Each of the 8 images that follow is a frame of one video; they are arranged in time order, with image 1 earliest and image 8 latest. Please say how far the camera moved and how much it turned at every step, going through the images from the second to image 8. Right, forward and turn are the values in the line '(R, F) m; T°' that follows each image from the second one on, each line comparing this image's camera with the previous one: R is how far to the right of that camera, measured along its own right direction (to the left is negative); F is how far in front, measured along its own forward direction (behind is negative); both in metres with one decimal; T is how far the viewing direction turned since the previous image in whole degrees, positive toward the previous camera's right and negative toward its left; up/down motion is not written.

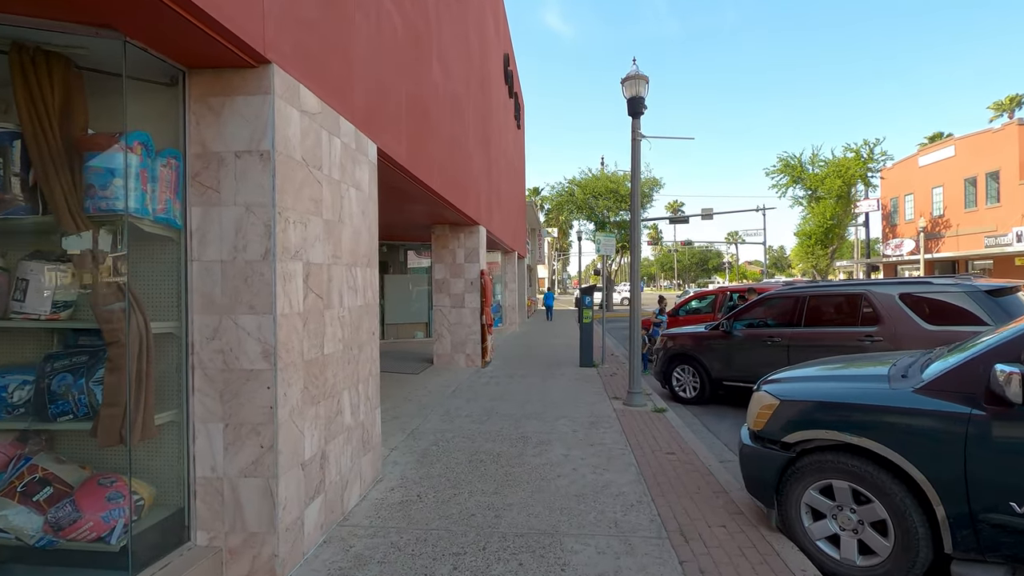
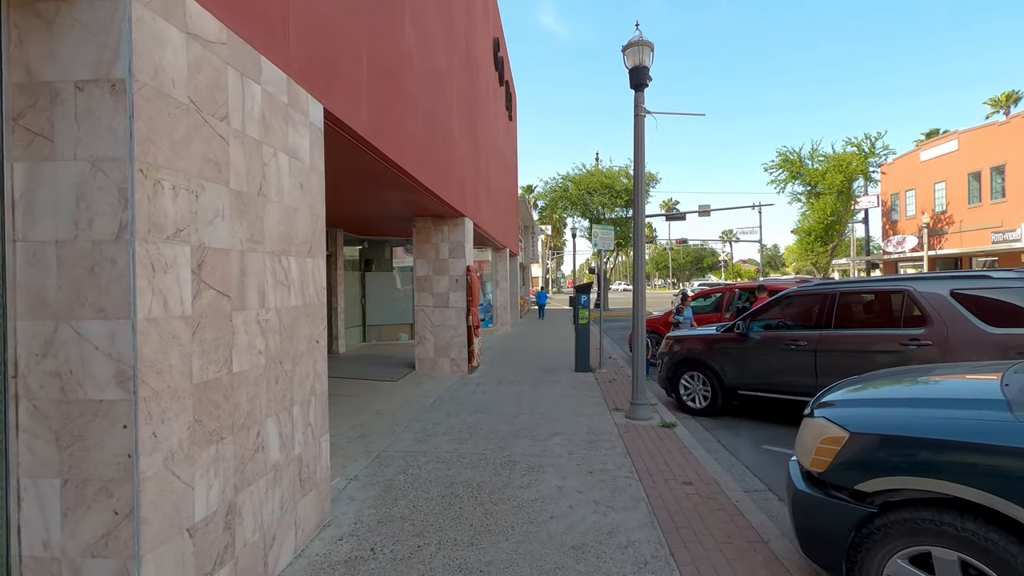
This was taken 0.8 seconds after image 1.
(+0.1, +1.1) m; +1°
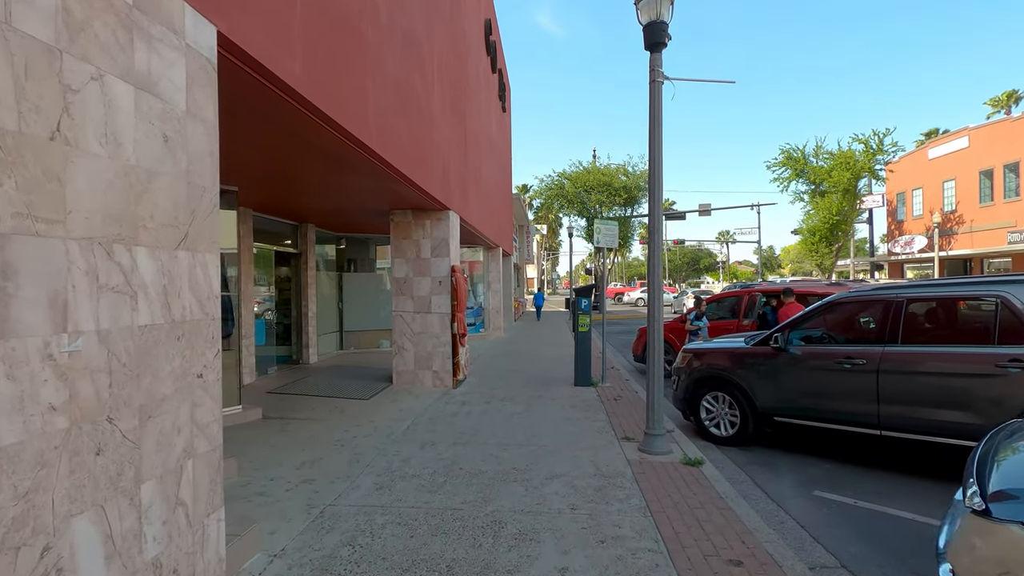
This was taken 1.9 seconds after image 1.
(+0.1, +1.4) m; +1°
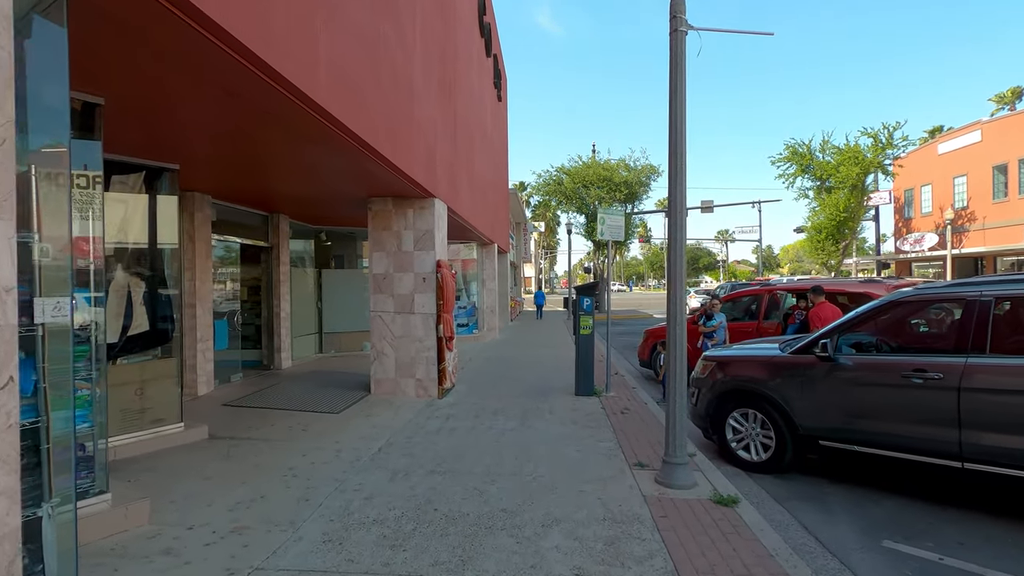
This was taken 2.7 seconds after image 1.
(+0.1, +1.1) m; 0°
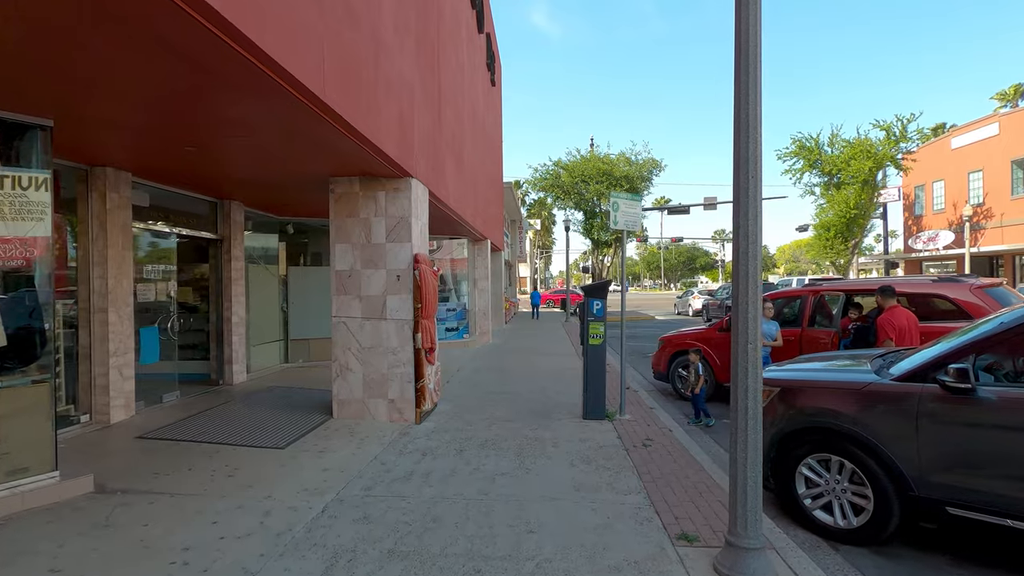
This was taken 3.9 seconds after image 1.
(0.0, +1.7) m; +1°
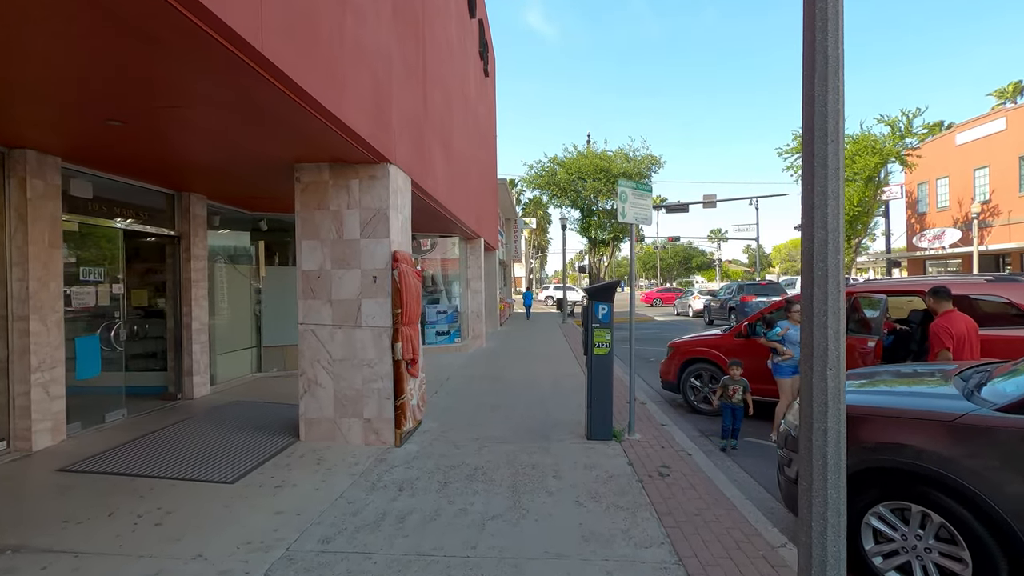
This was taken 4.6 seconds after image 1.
(0.0, +0.9) m; +1°
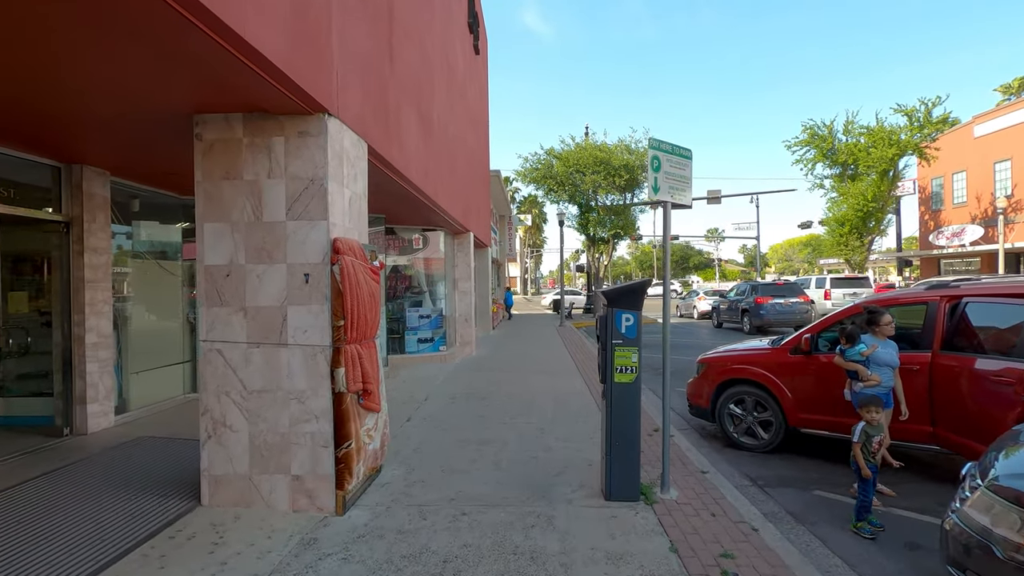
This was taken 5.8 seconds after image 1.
(+0.1, +1.9) m; +1°
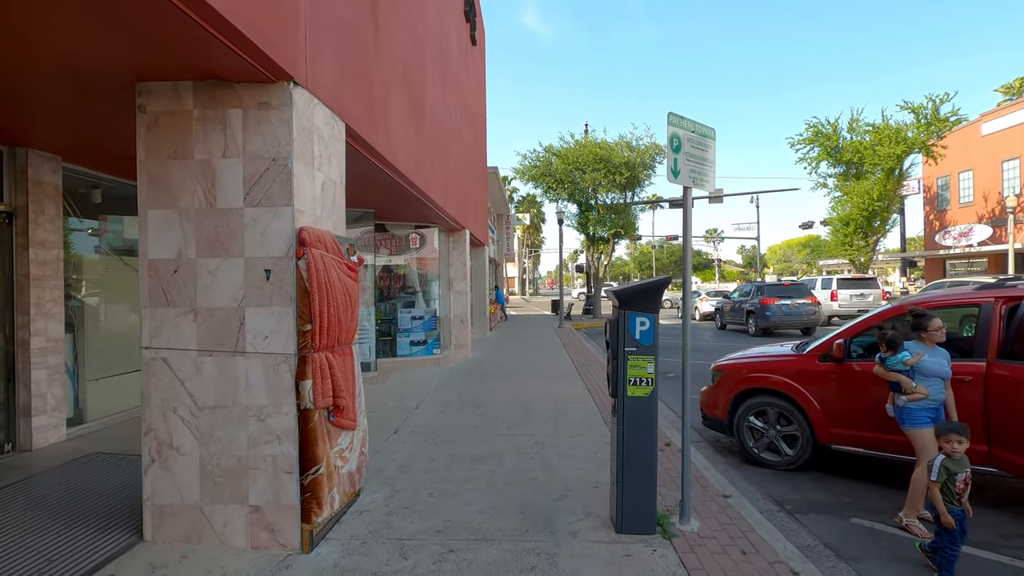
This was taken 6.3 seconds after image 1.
(0.0, +0.7) m; 0°
